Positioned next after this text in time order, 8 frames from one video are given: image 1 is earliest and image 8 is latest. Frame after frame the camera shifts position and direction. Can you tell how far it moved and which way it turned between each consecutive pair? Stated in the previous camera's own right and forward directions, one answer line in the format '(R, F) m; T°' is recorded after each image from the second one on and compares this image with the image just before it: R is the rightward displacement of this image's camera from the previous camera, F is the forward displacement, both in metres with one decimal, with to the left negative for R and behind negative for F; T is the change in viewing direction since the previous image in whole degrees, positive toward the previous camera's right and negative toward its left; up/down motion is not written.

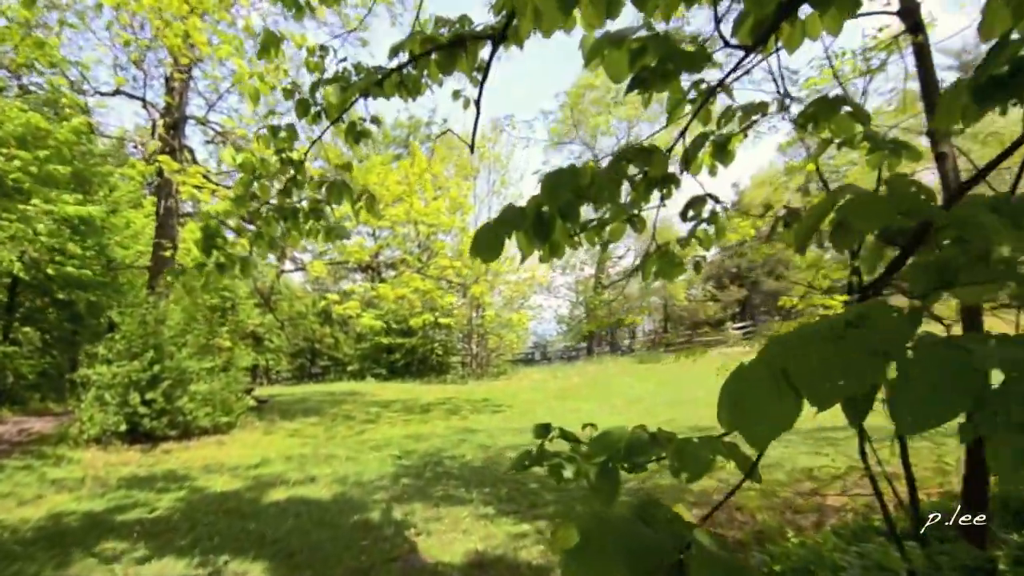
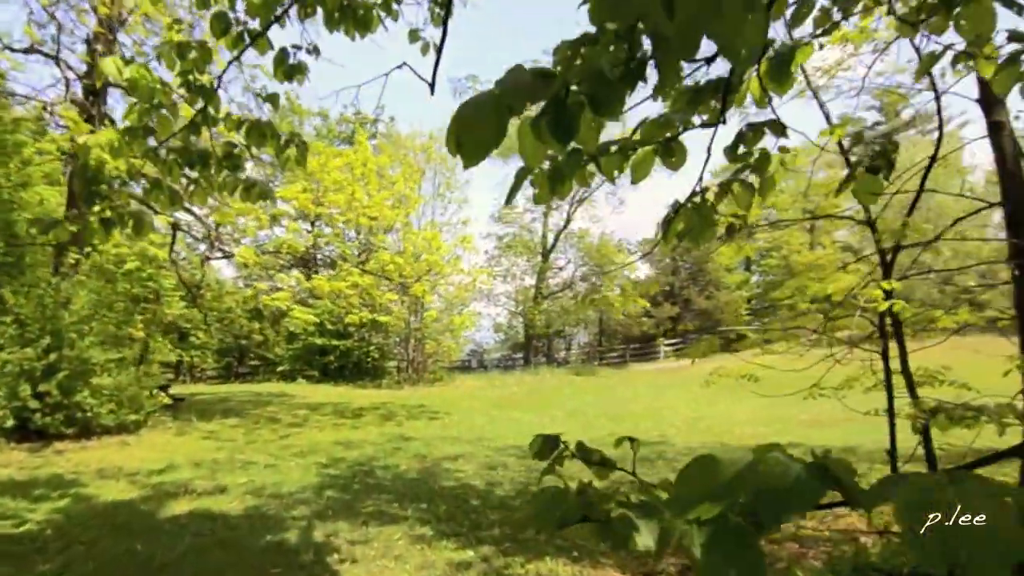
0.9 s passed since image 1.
(-0.1, +0.7) m; +5°
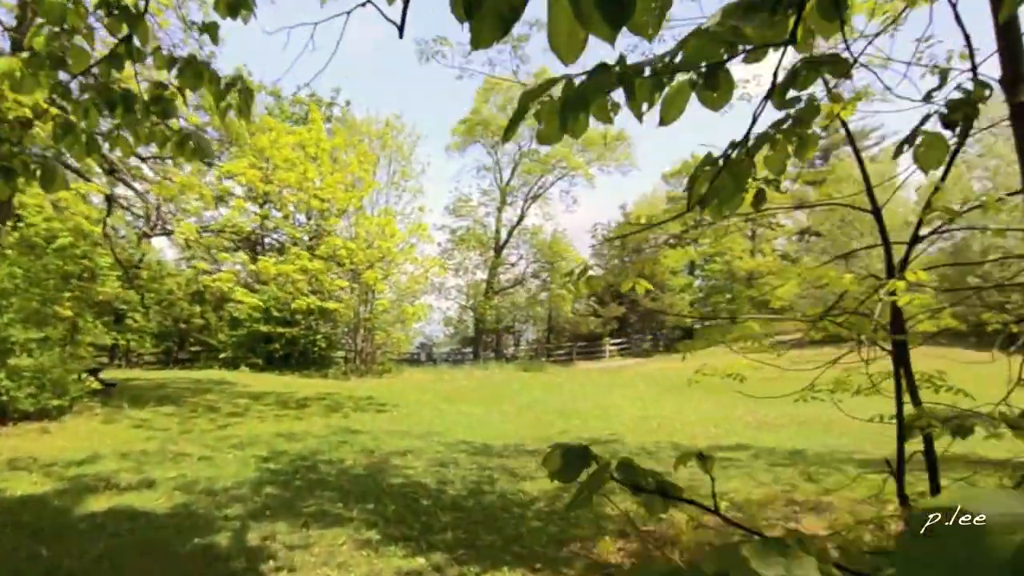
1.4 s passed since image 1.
(-0.1, +0.4) m; +4°
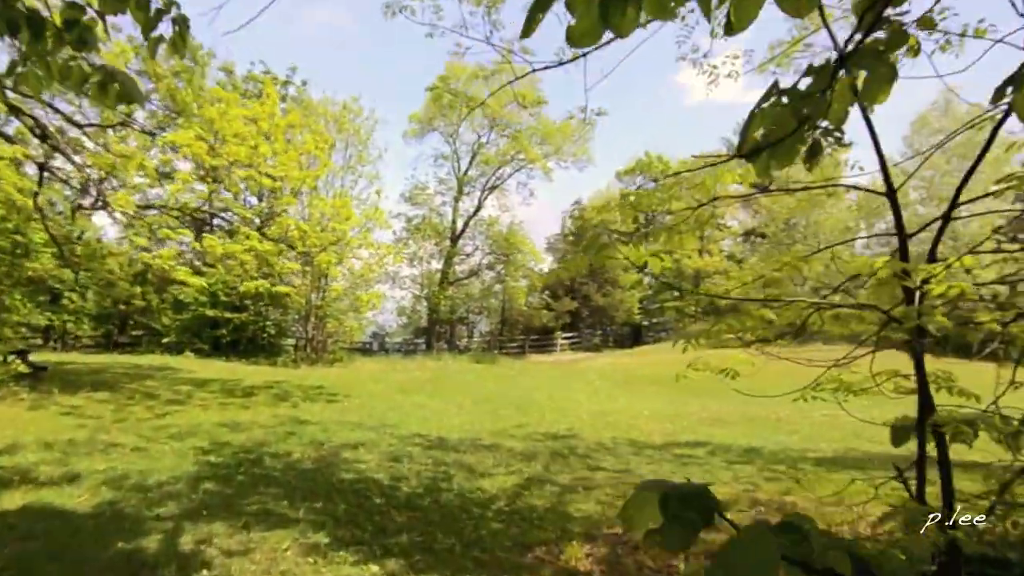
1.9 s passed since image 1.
(-0.1, +0.4) m; +3°
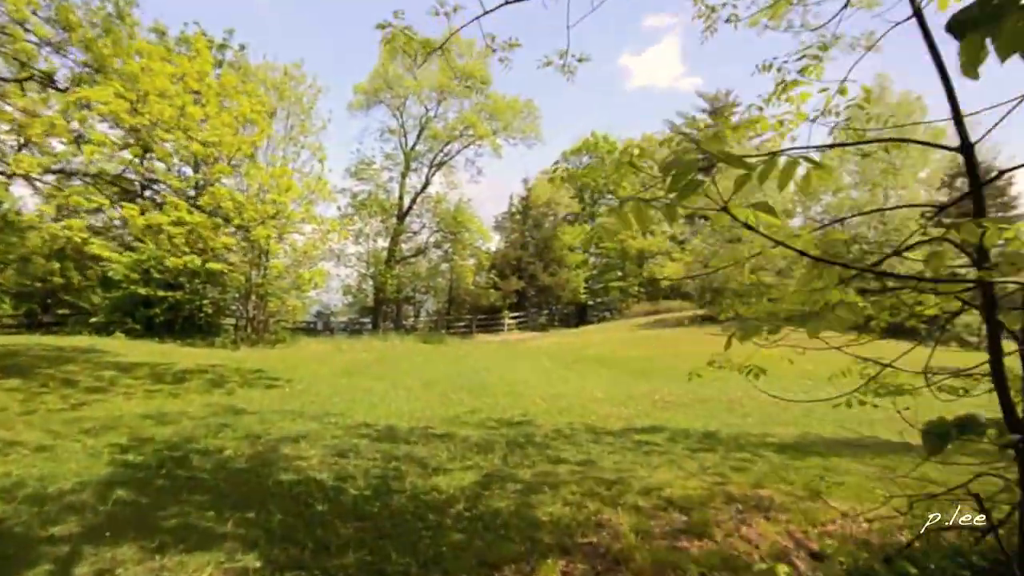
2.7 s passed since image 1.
(-0.1, +0.6) m; +4°
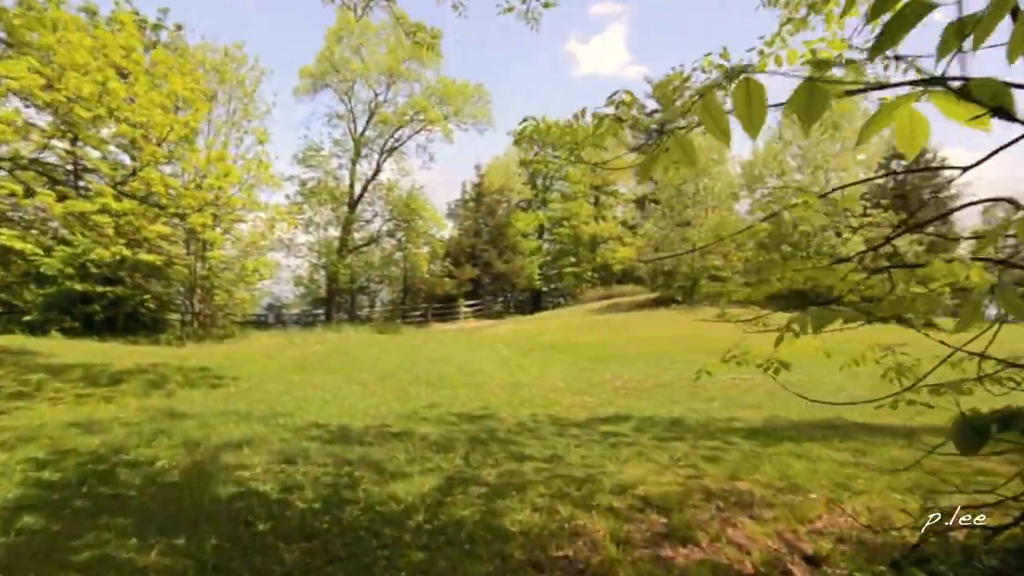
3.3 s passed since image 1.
(0.0, +0.5) m; +3°
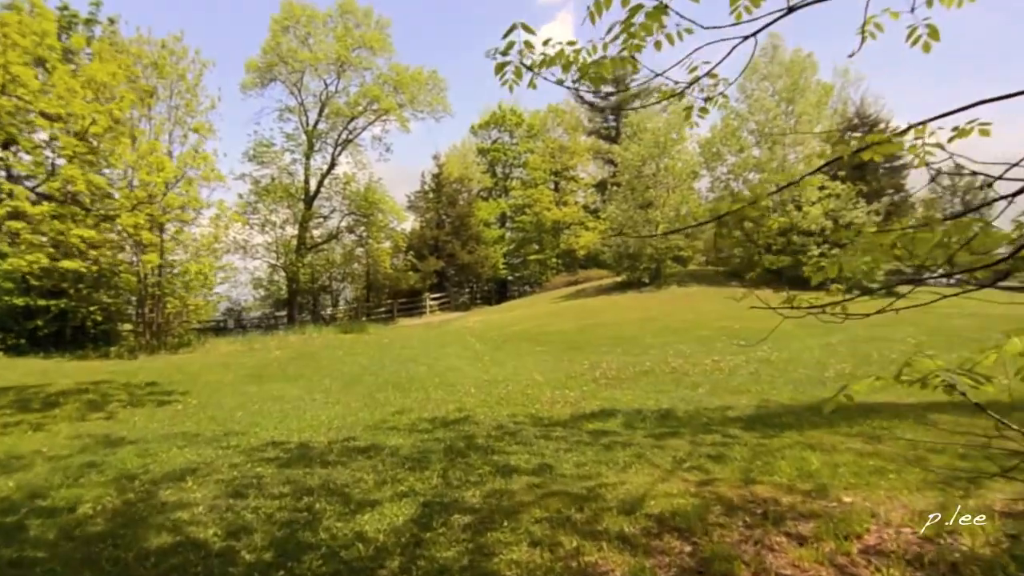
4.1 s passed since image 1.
(-0.1, +0.8) m; +3°
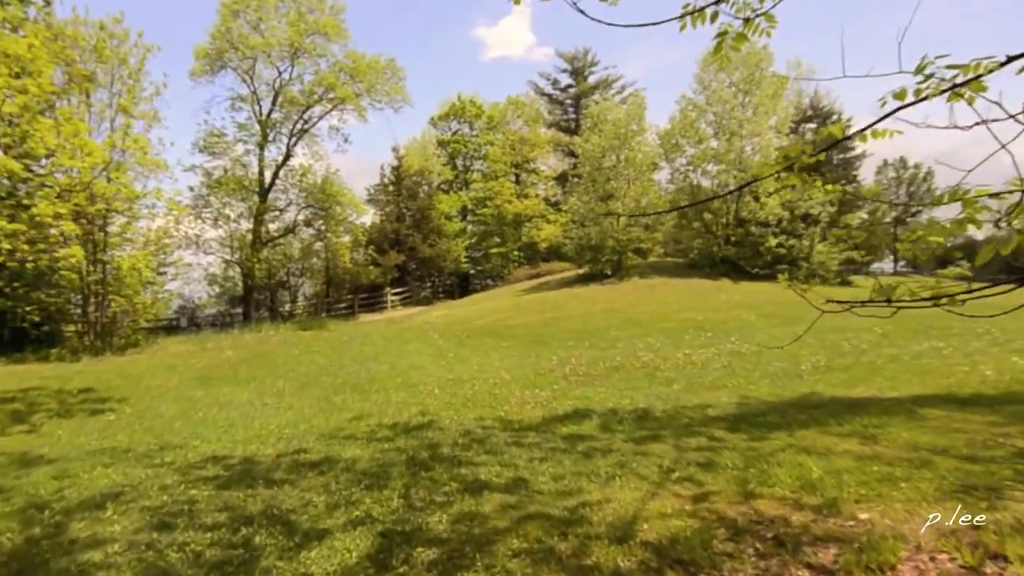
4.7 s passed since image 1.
(0.0, +0.7) m; +3°
